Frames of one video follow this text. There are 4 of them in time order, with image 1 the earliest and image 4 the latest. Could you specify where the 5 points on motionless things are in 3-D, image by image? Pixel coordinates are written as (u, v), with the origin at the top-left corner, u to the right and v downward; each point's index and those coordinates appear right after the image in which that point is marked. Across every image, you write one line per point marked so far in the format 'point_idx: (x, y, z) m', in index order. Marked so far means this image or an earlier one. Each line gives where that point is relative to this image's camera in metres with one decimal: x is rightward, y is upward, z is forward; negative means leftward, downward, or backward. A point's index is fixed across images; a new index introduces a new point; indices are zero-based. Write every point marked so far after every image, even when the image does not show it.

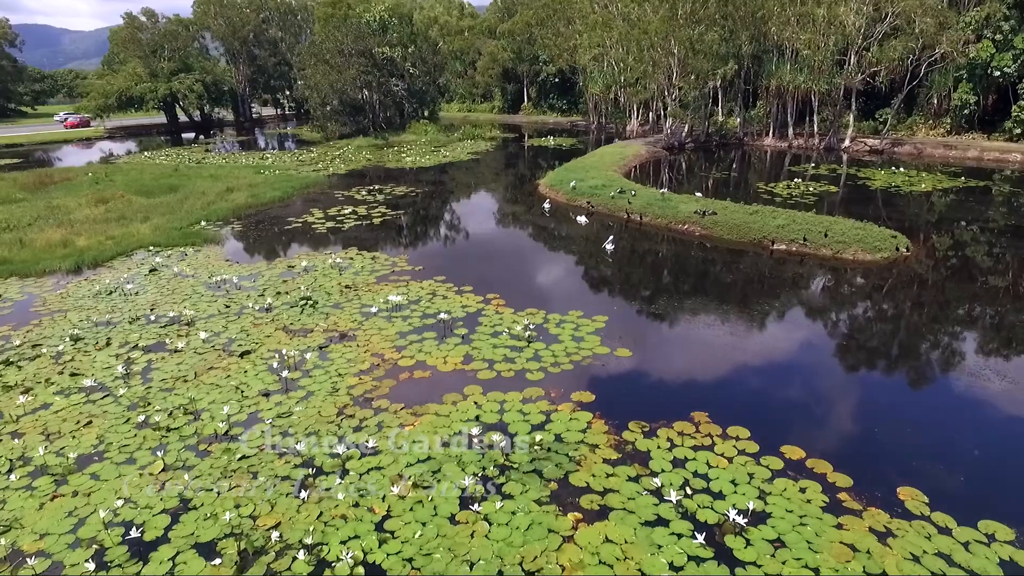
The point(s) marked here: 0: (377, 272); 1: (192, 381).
0: (-3.5, +0.4, +14.3) m
1: (-5.1, -1.5, +9.2) m
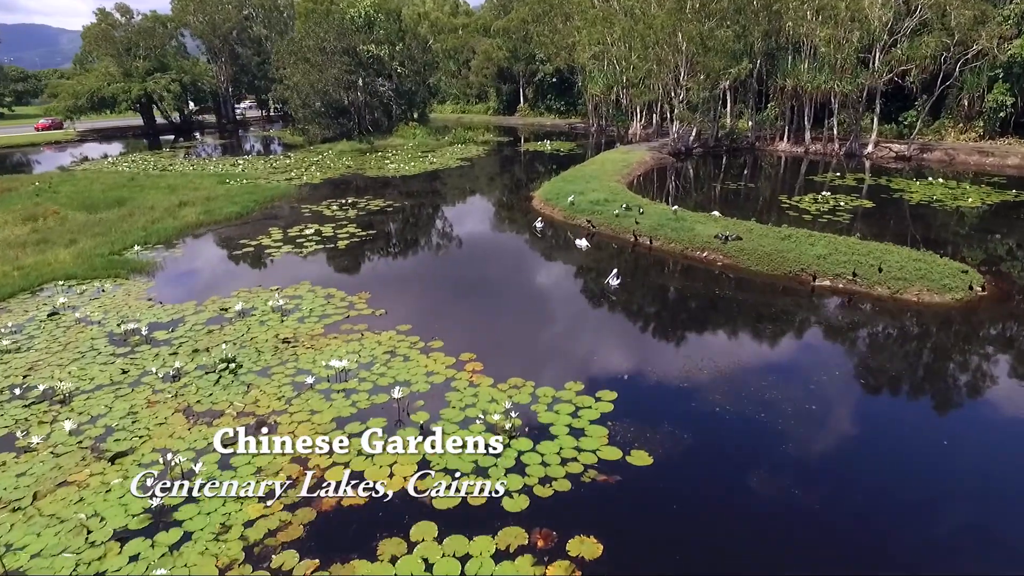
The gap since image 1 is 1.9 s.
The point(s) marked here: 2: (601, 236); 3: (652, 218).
0: (-3.8, -0.6, +11.6) m
1: (-5.4, -2.5, +6.4) m
2: (+2.7, +1.5, +17.6) m
3: (+4.2, +2.1, +17.3) m
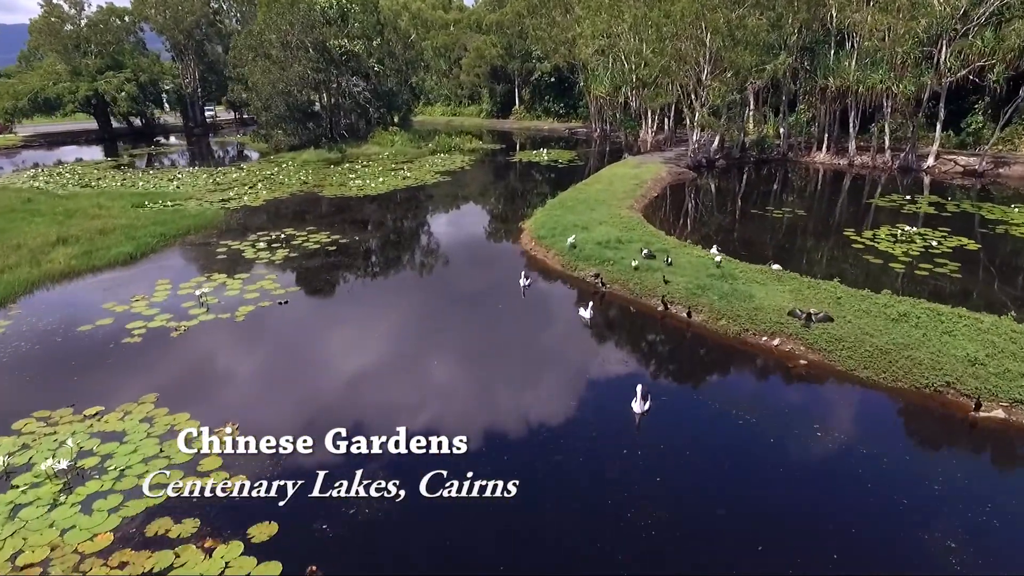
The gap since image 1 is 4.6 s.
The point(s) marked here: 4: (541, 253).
0: (-4.3, -2.4, +6.5) m
1: (-6.0, -4.2, +1.4) m
2: (+2.2, -0.2, +12.5) m
3: (+3.7, +0.3, +12.3) m
4: (+0.8, +1.0, +15.6) m
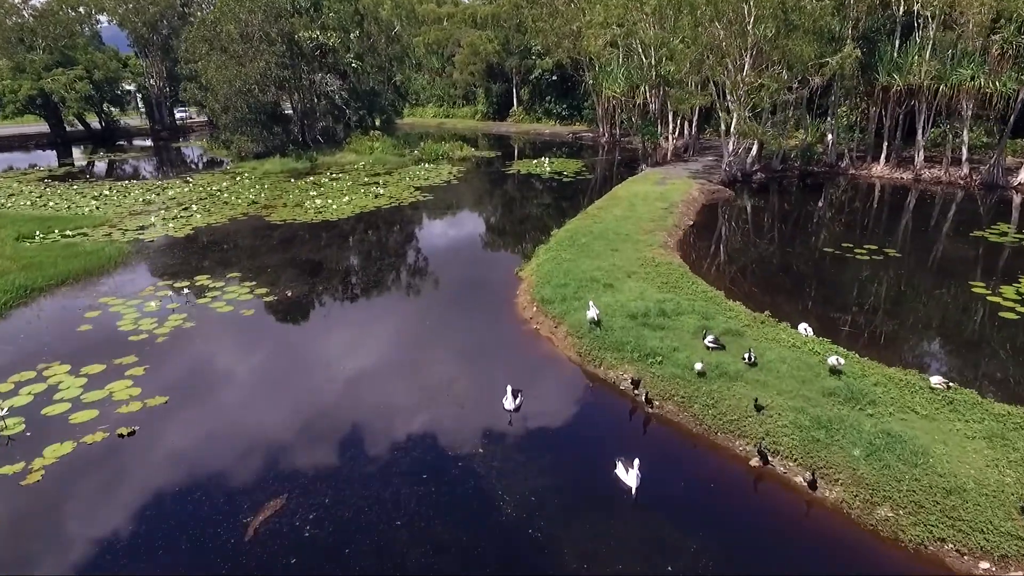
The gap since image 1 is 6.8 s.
0: (-4.4, -3.9, +1.7) m
1: (-6.1, -5.8, -3.4) m
2: (+2.1, -1.8, +7.7) m
3: (+3.5, -1.3, +7.5) m
4: (+0.6, -0.6, +10.8) m
